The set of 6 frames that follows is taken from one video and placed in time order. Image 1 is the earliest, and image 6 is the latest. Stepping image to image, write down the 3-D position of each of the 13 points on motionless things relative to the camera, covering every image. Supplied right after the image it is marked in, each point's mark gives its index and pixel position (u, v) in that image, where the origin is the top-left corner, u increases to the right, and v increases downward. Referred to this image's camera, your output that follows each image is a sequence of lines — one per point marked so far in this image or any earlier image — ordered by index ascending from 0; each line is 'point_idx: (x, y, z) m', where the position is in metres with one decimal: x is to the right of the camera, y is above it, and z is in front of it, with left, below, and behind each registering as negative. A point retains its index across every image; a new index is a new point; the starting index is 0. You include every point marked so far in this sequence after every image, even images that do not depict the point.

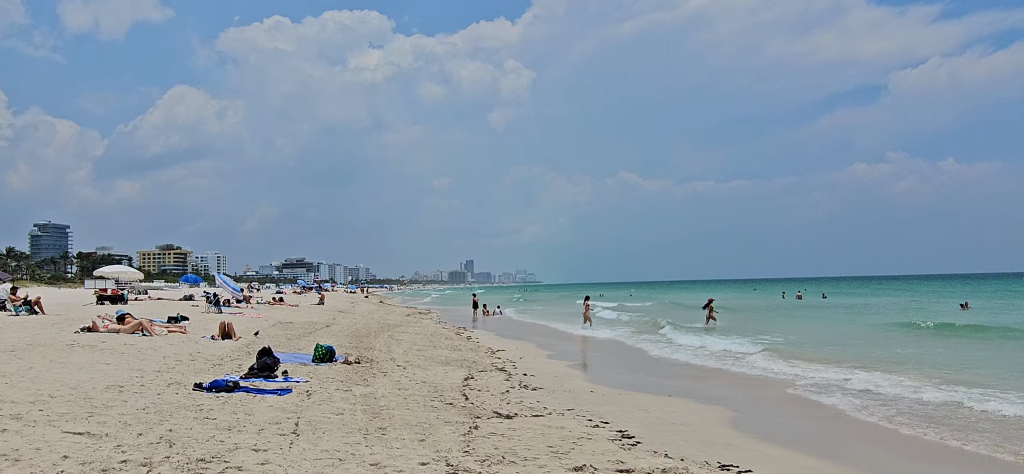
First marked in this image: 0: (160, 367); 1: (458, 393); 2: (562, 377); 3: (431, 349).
0: (-5.4, -2.0, +11.2) m
1: (-0.8, -2.4, +11.1) m
2: (+1.0, -2.7, +13.9) m
3: (-2.0, -2.9, +18.6) m
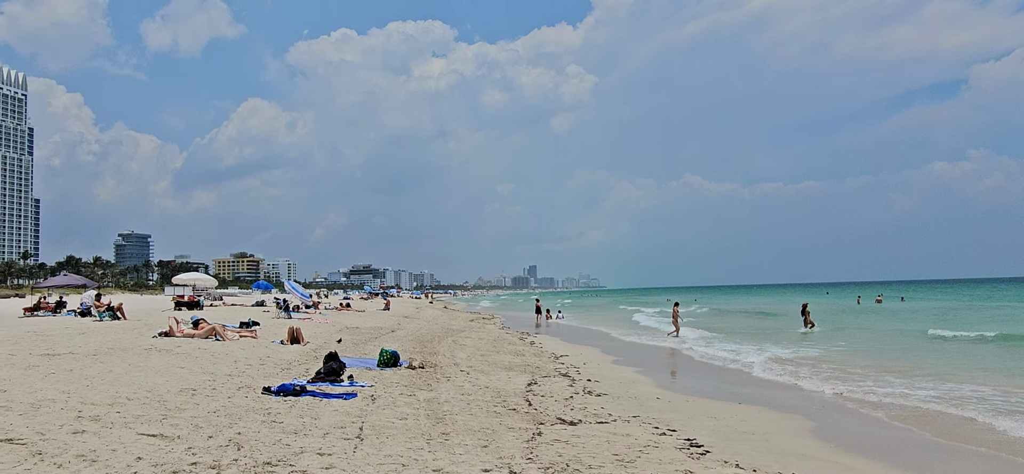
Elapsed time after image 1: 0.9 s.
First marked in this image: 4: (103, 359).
0: (-4.4, -2.1, +11.5) m
1: (+0.1, -2.4, +11.0) m
2: (+2.2, -2.7, +13.6) m
3: (-0.4, -3.0, +18.6) m
4: (-6.4, -1.9, +11.4) m
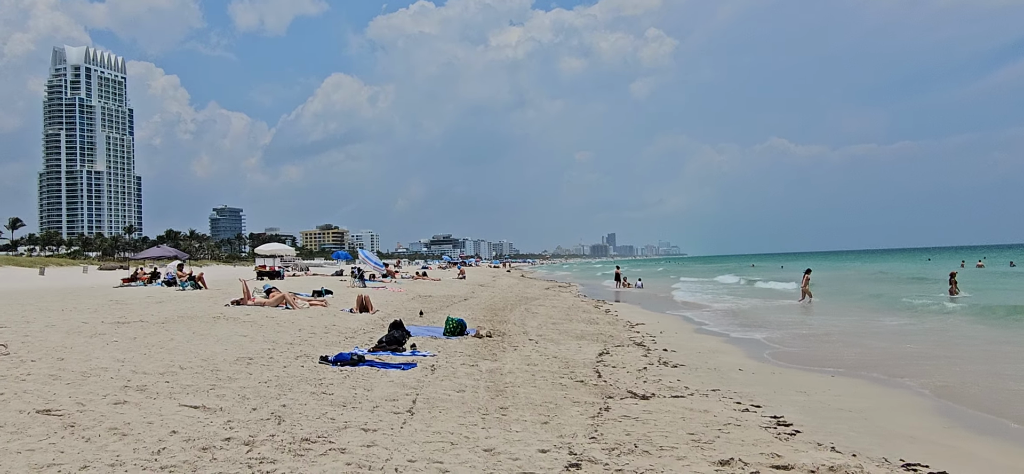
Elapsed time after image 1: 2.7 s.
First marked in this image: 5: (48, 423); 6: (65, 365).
0: (-3.4, -1.6, +11.3) m
1: (+1.1, -1.9, +10.3) m
2: (+3.4, -2.0, +12.7) m
3: (+1.3, -2.1, +17.9) m
4: (-5.3, -1.4, +11.4) m
5: (-3.5, -1.4, +5.5) m
6: (-4.7, -1.3, +7.7) m
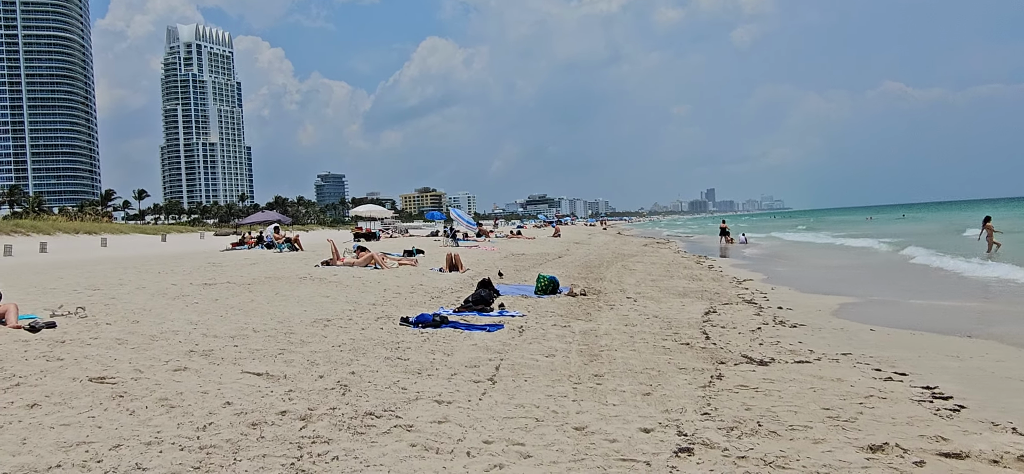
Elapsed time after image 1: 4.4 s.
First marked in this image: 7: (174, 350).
0: (-2.0, -0.9, +10.7) m
1: (+2.3, -1.2, +9.2) m
2: (+4.9, -1.1, +11.3) m
3: (+3.6, -1.0, +16.8) m
4: (-3.9, -0.8, +11.1) m
5: (-2.9, -1.1, +5.1) m
6: (-3.8, -0.9, +7.4) m
7: (-3.0, -1.0, +6.5) m
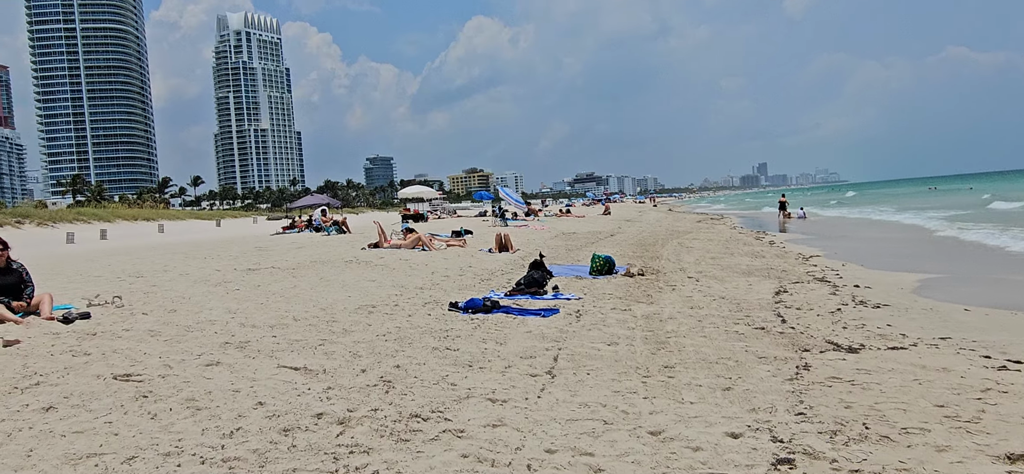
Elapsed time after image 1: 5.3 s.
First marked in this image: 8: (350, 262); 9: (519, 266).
0: (-1.2, -0.6, +10.2) m
1: (+3.0, -0.9, +8.4) m
2: (+5.7, -0.7, +10.4) m
3: (+4.7, -0.4, +15.9) m
4: (-3.1, -0.5, +10.7) m
5: (-2.5, -1.0, +4.6) m
6: (-3.2, -0.8, +7.0) m
7: (-2.5, -0.9, +6.1) m
8: (-2.8, -0.4, +12.5) m
9: (+0.1, -0.5, +12.9) m
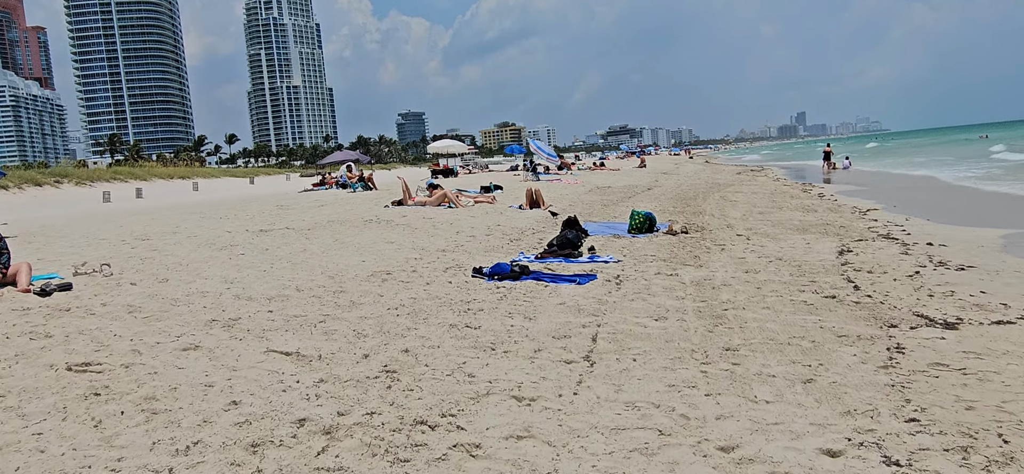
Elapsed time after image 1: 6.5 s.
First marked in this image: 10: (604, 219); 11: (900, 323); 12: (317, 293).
0: (-0.8, -0.1, +9.4) m
1: (+3.3, -0.4, +7.4) m
2: (+6.1, -0.1, +9.2) m
3: (+5.3, +0.5, +14.7) m
4: (-2.7, 0.0, +9.9) m
5: (-2.3, -0.8, +3.9) m
6: (-3.0, -0.4, +6.2) m
7: (-2.3, -0.6, +5.3) m
8: (-2.3, +0.3, +11.7) m
9: (+0.6, +0.2, +11.9) m
10: (+1.6, +0.3, +13.1) m
11: (+2.9, -0.6, +5.5) m
12: (-1.7, -0.5, +6.3) m
